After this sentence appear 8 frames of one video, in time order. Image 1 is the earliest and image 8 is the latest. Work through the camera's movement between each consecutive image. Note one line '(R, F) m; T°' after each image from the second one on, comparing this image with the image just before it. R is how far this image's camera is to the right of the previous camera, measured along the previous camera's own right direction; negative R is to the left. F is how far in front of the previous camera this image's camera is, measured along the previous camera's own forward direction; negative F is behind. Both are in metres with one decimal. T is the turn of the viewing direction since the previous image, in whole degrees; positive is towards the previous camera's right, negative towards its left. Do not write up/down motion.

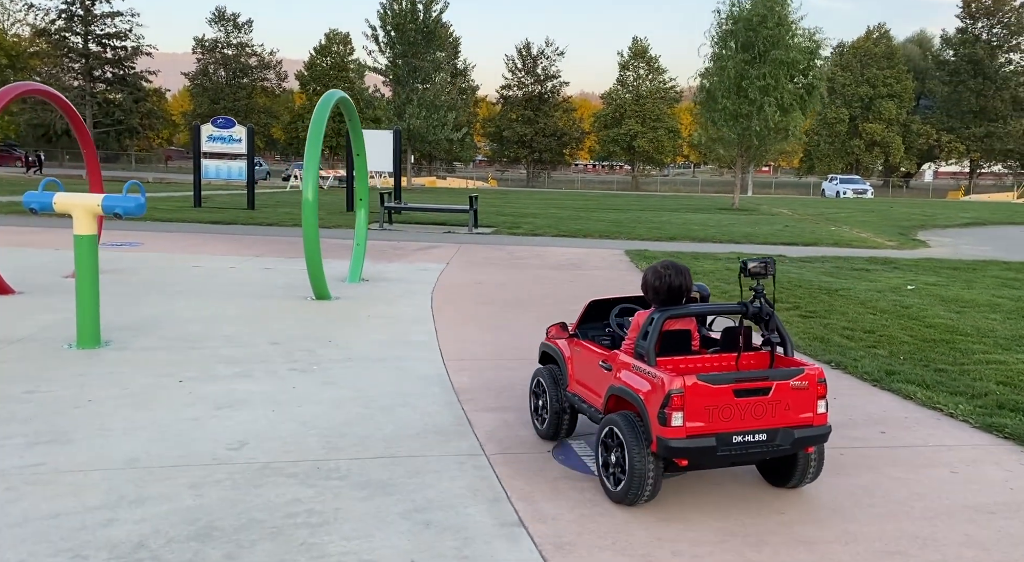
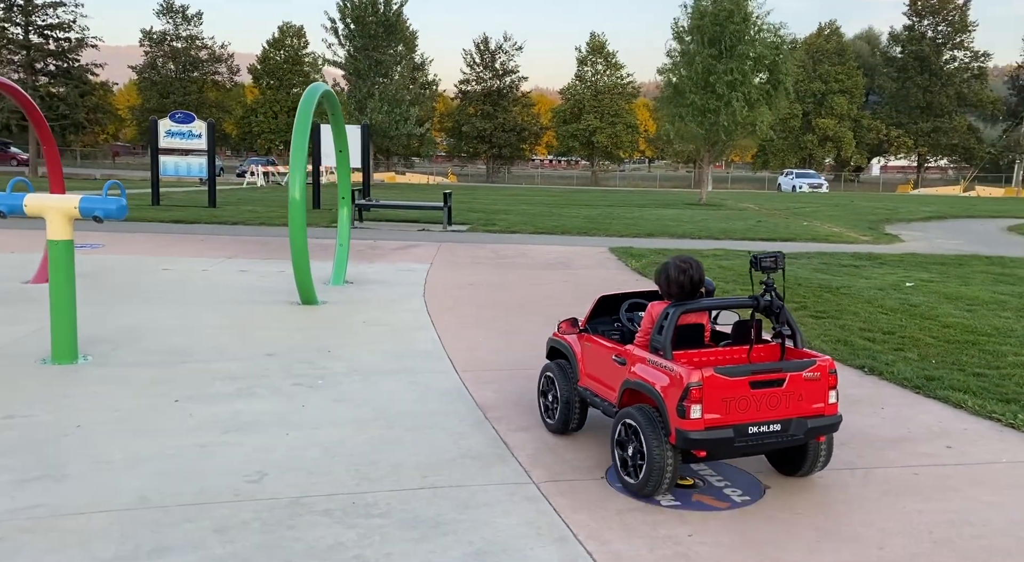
(-0.4, +0.3) m; +3°
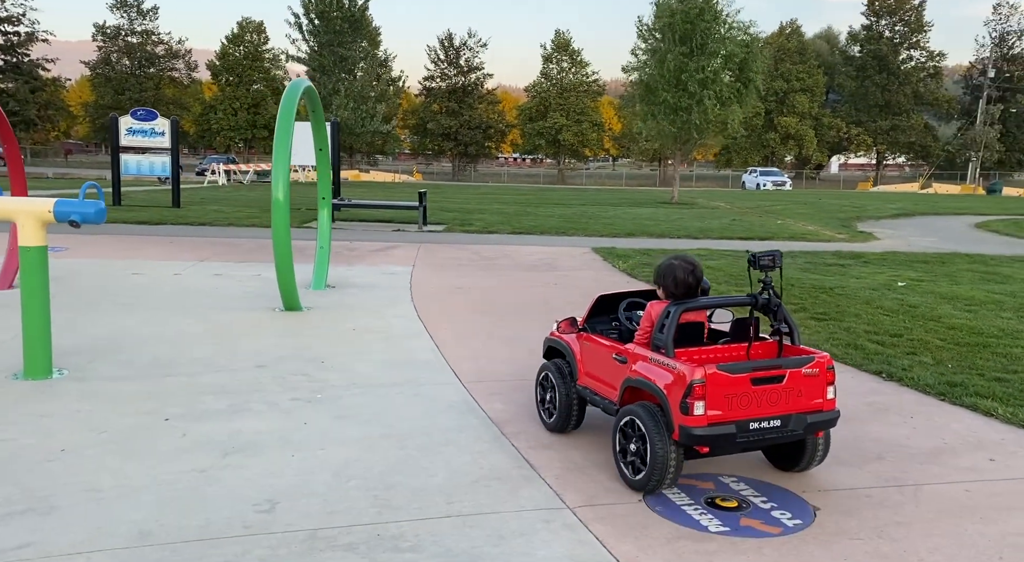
(-0.3, +0.2) m; +3°
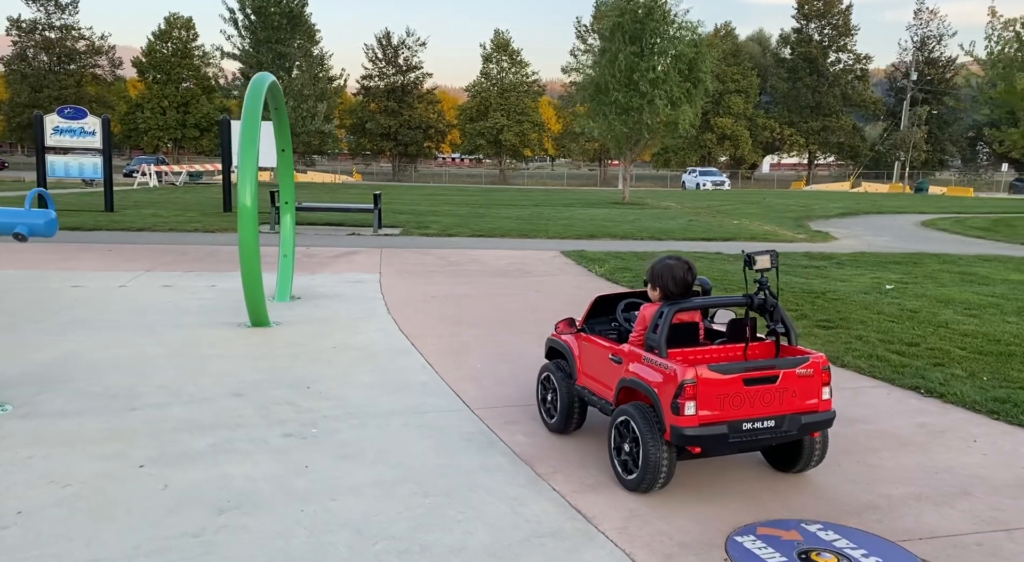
(-0.5, +0.5) m; +5°
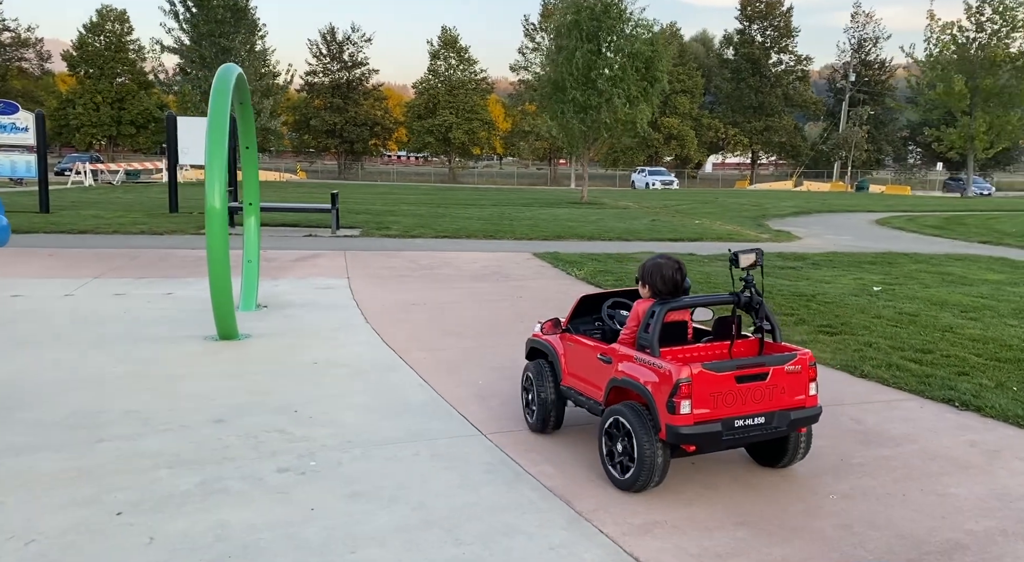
(-0.4, +0.4) m; +4°
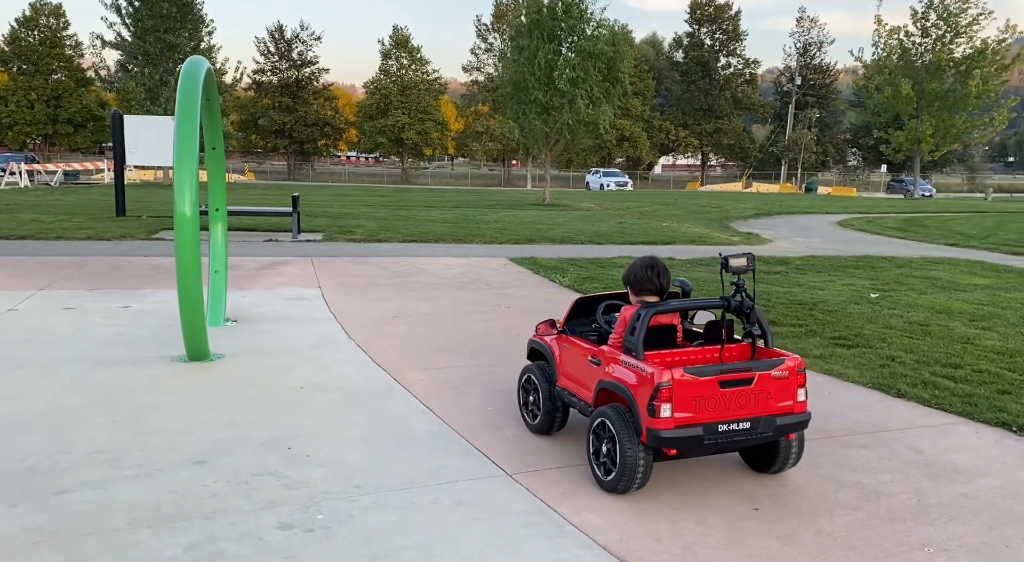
(-0.4, +0.5) m; +4°
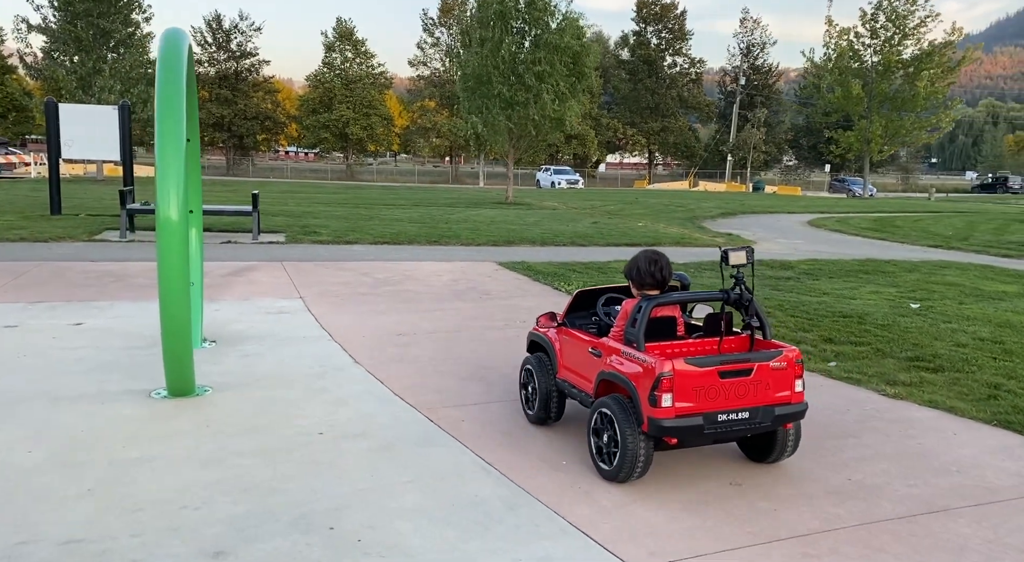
(-0.7, +0.9) m; +4°
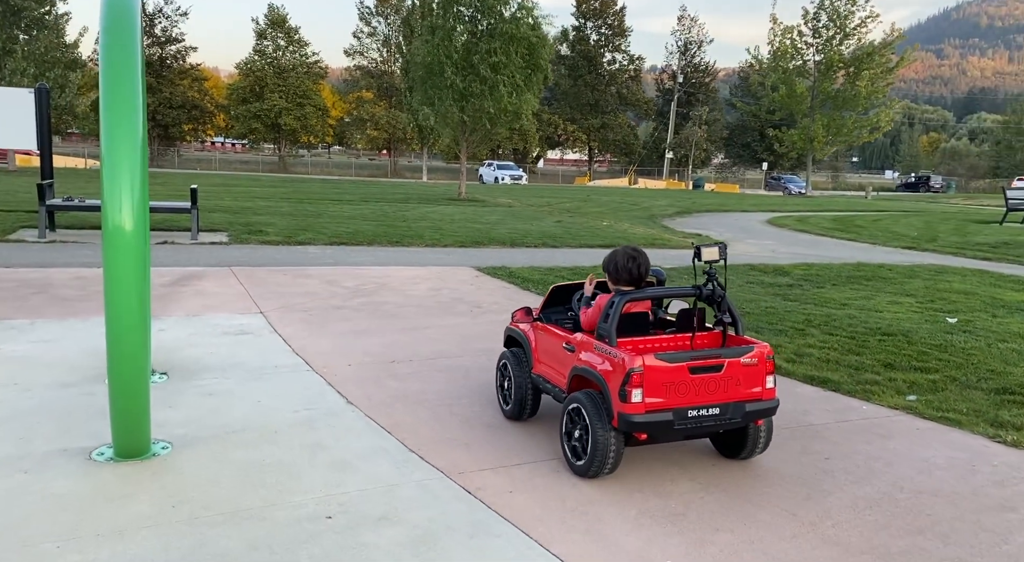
(-0.6, +1.1) m; +5°
